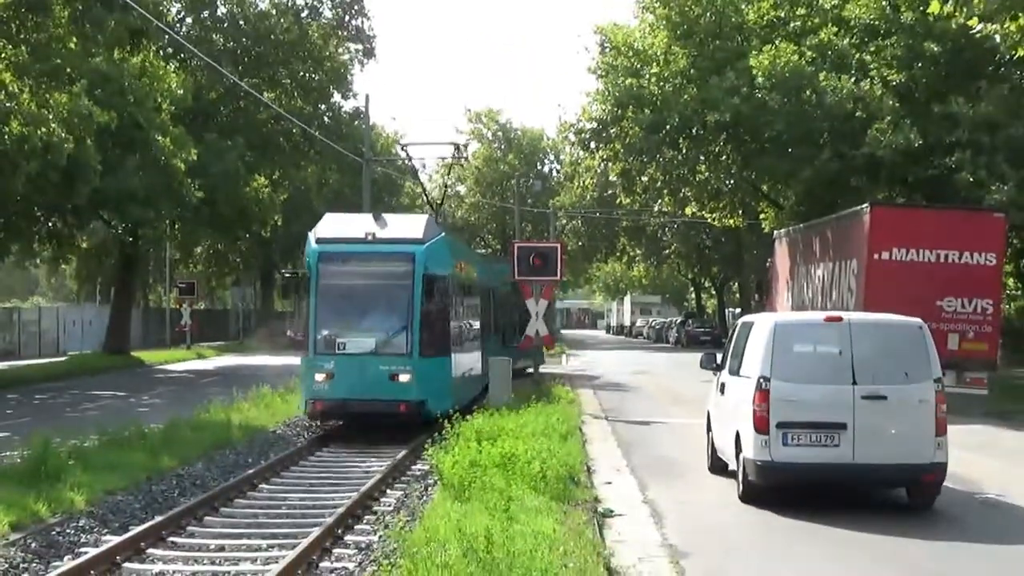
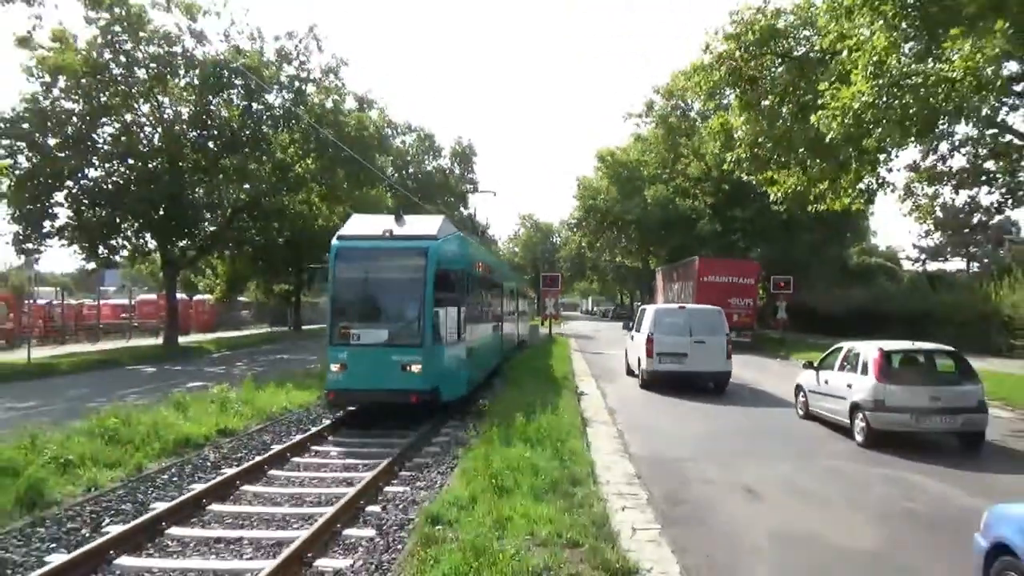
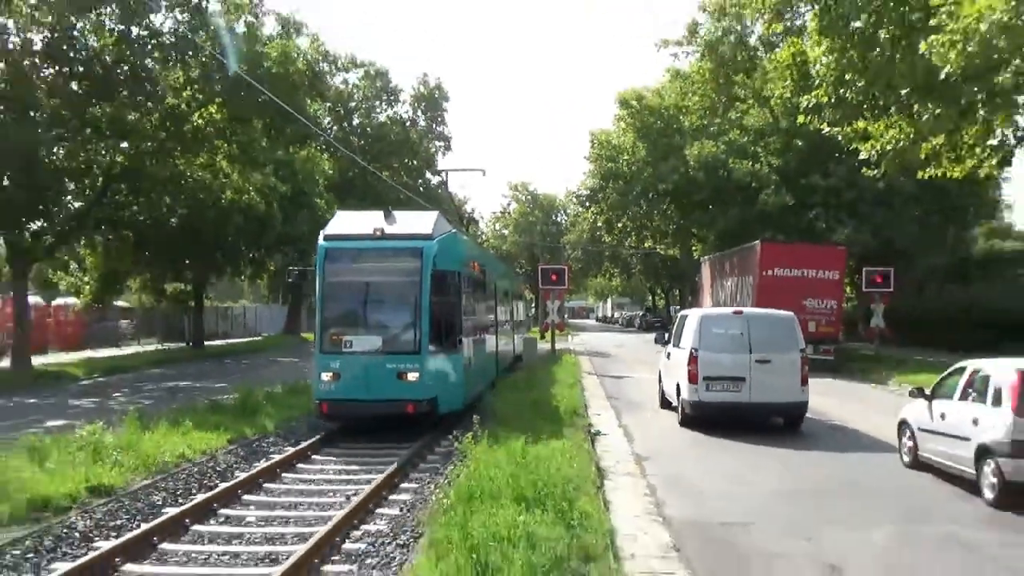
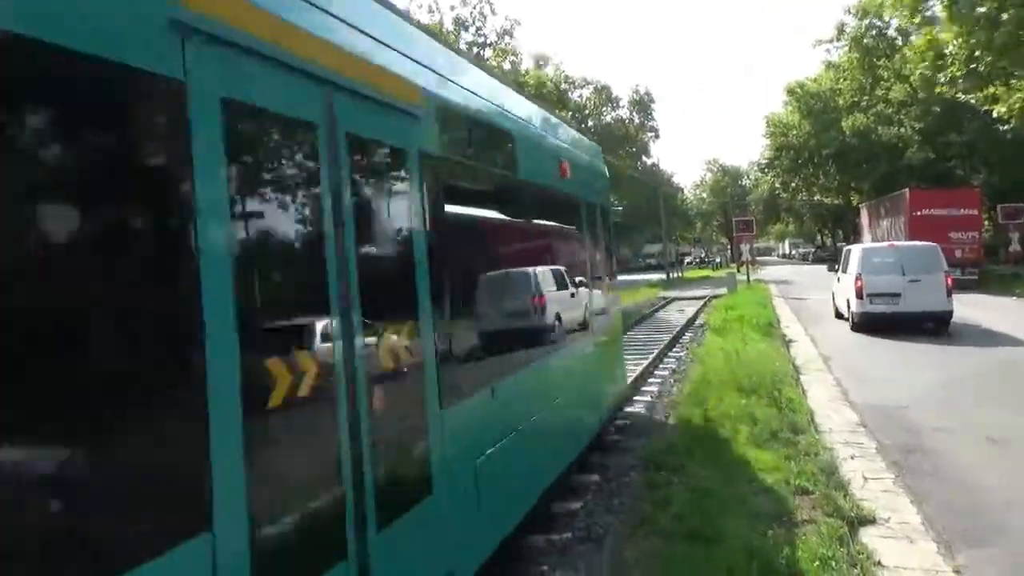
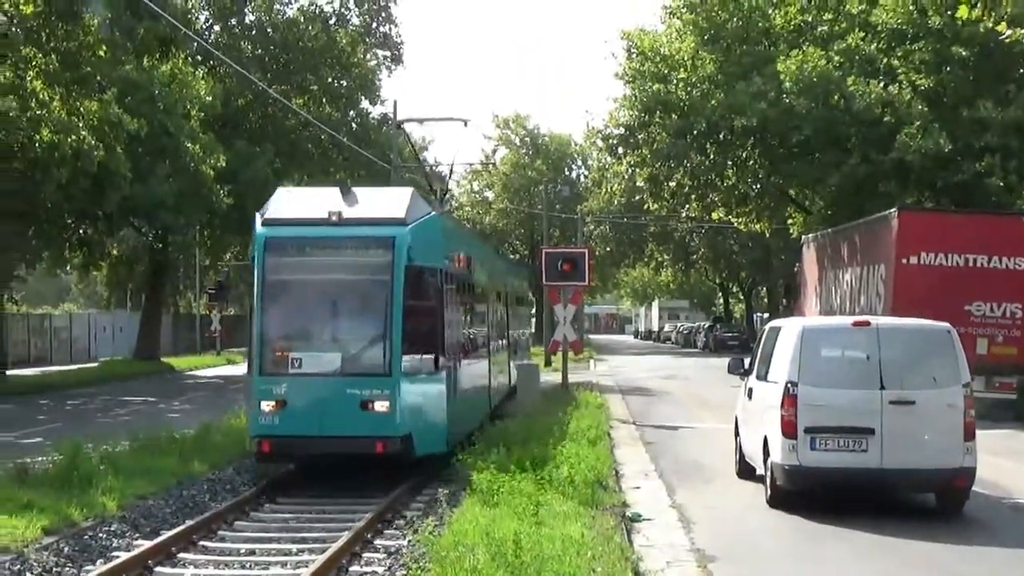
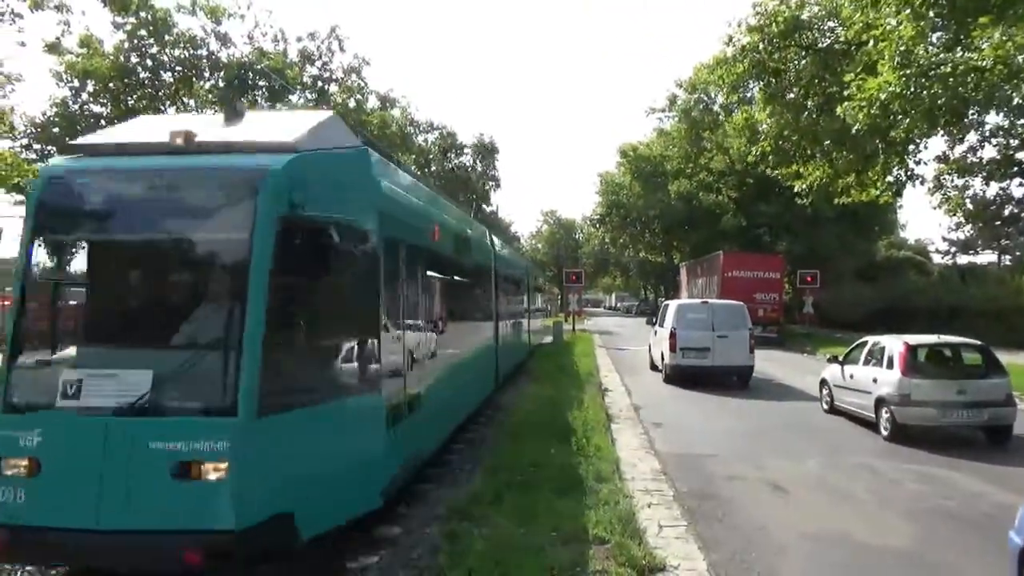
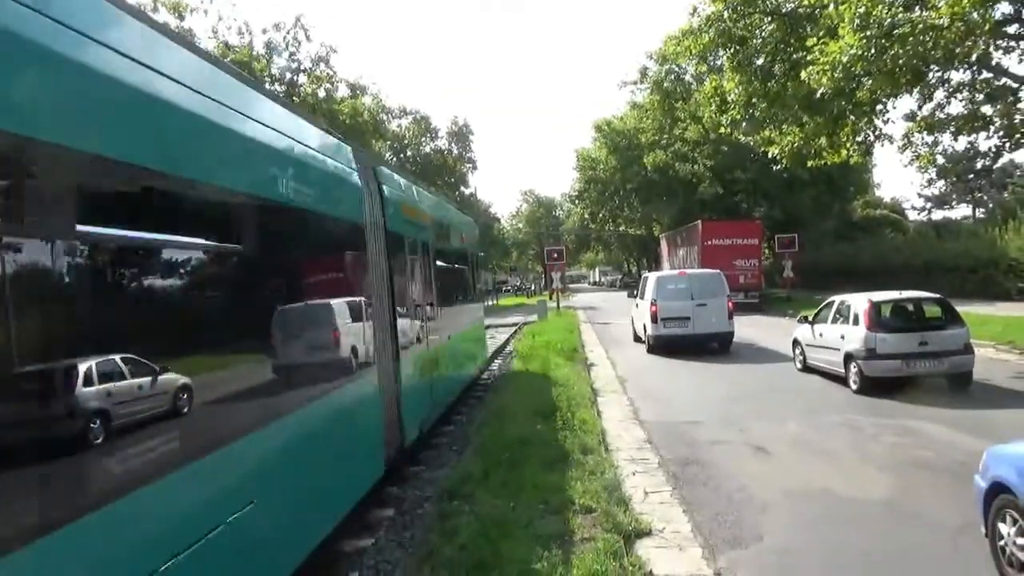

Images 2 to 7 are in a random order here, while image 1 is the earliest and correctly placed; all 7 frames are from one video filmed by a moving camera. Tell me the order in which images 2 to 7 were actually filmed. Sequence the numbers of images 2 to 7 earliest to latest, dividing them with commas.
5, 3, 2, 6, 7, 4
